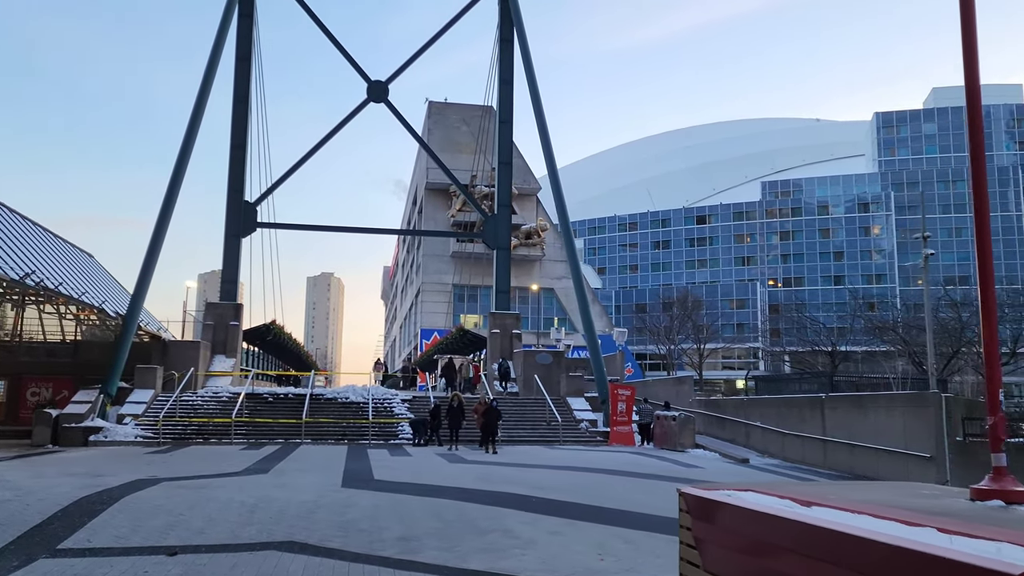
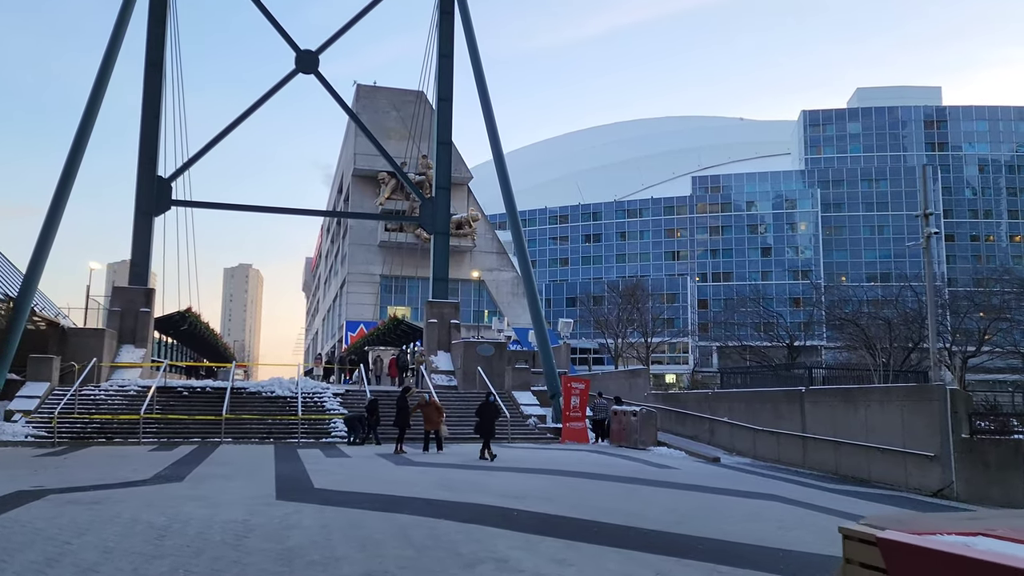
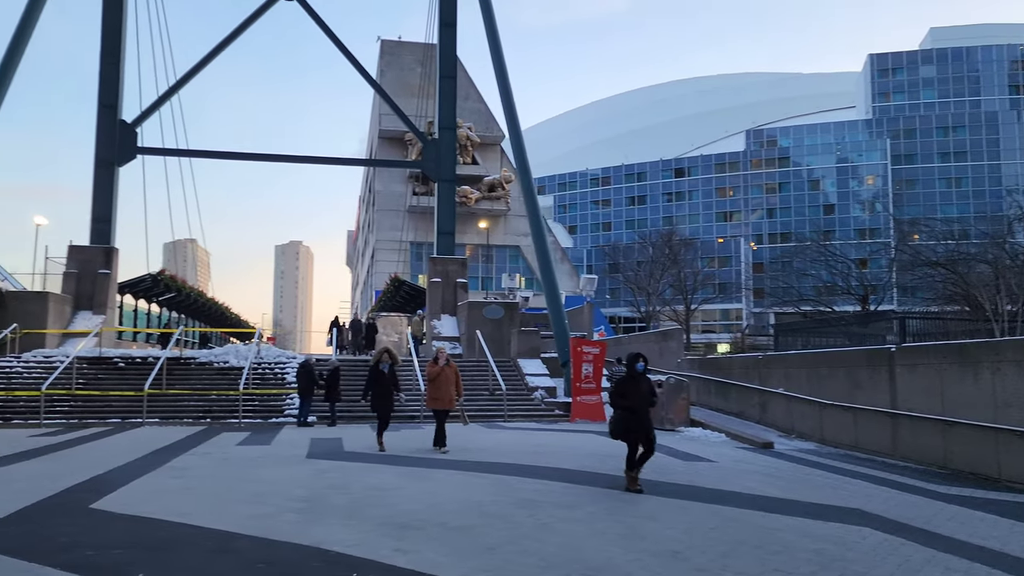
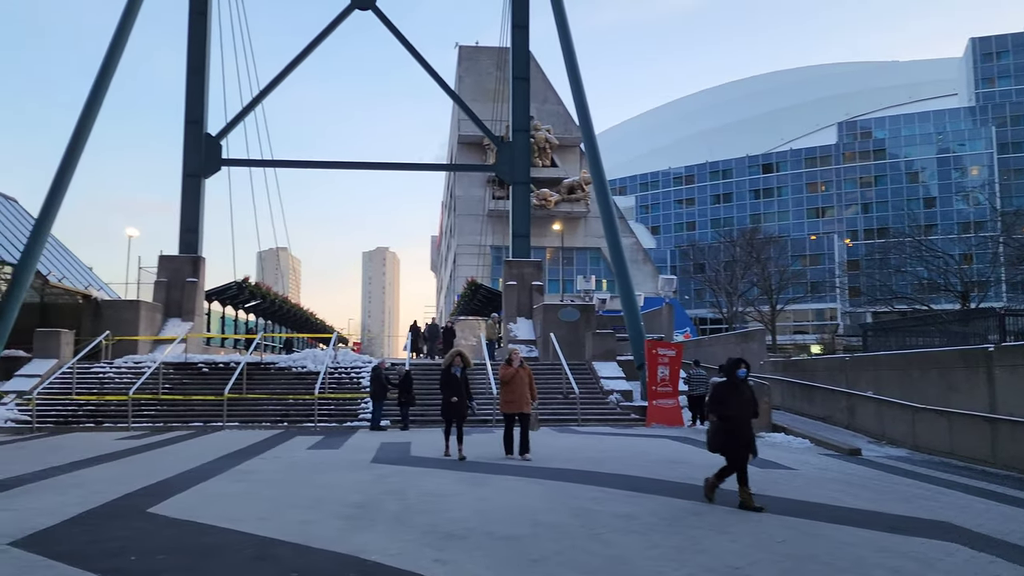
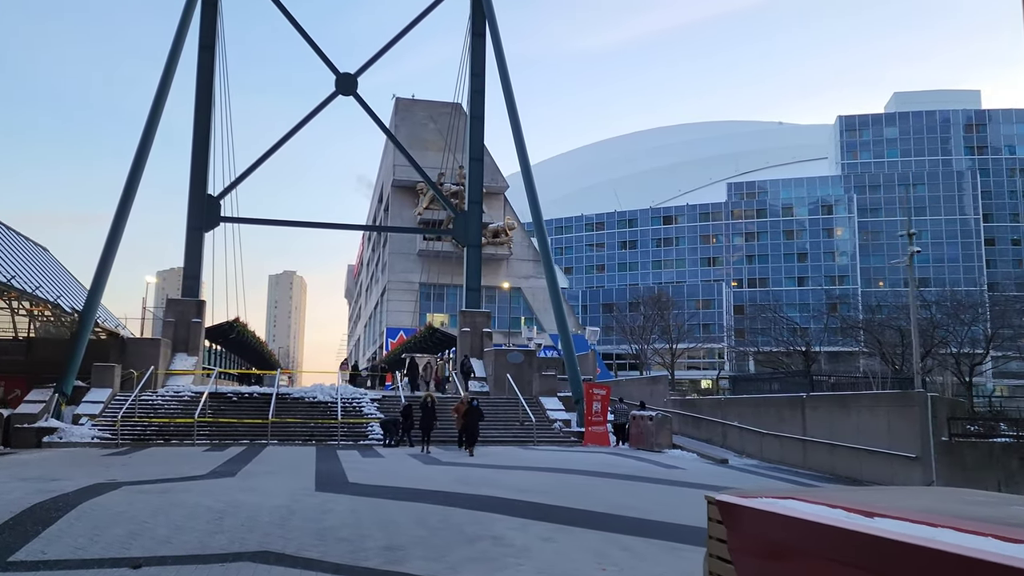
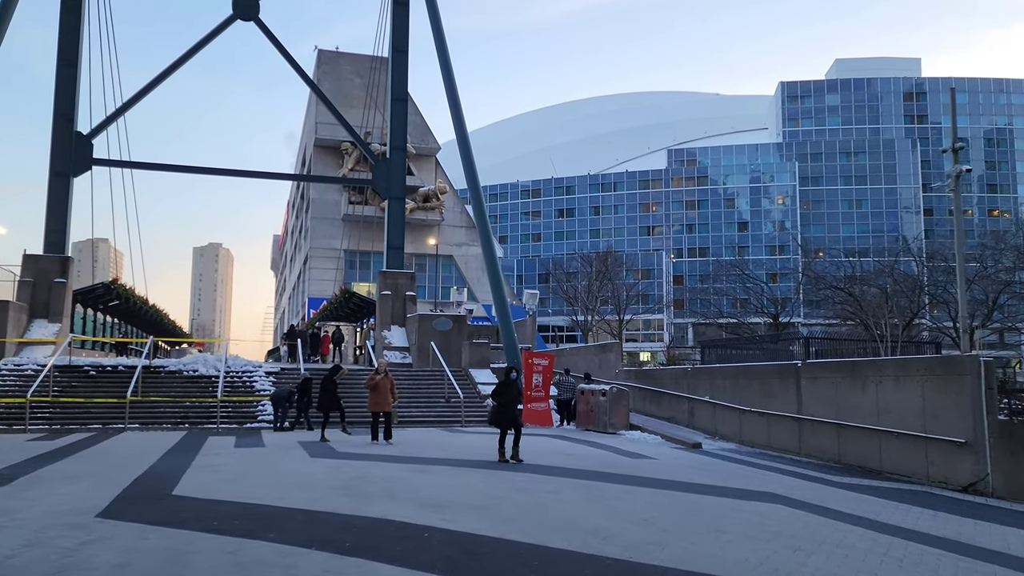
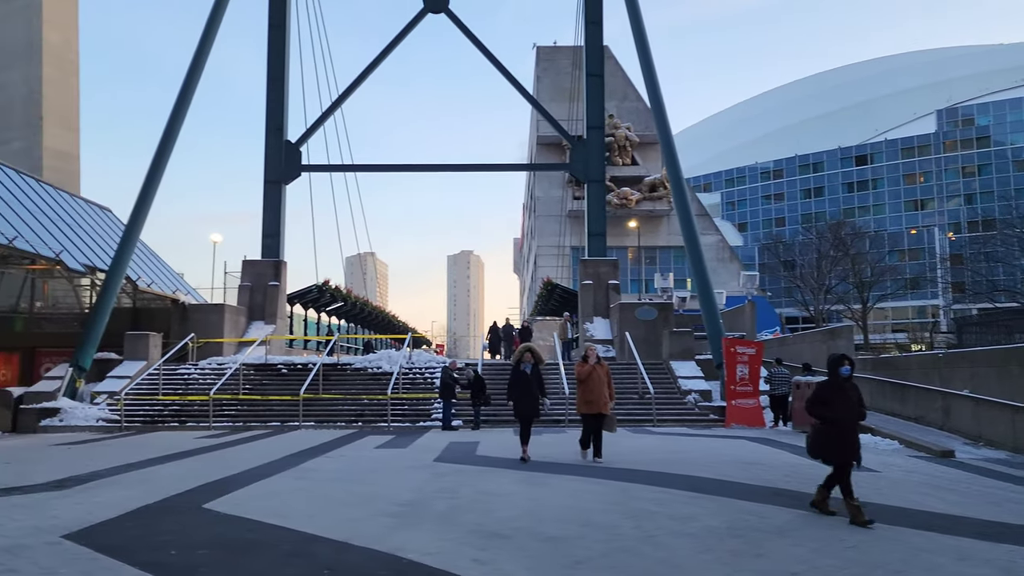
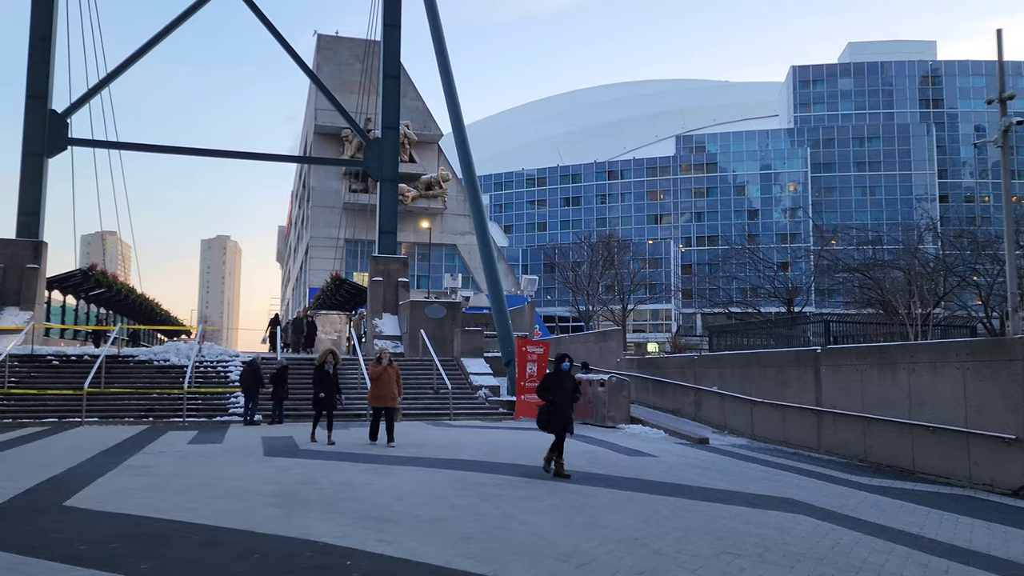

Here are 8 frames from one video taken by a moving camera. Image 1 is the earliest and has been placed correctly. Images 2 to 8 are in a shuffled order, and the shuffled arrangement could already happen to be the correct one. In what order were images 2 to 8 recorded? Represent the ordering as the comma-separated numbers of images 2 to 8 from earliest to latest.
5, 2, 6, 8, 3, 4, 7
